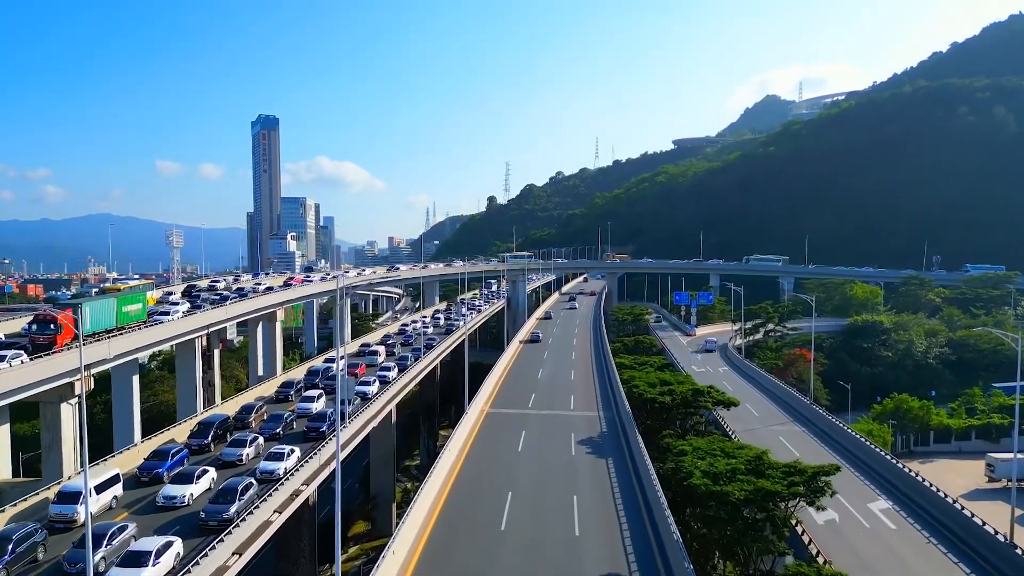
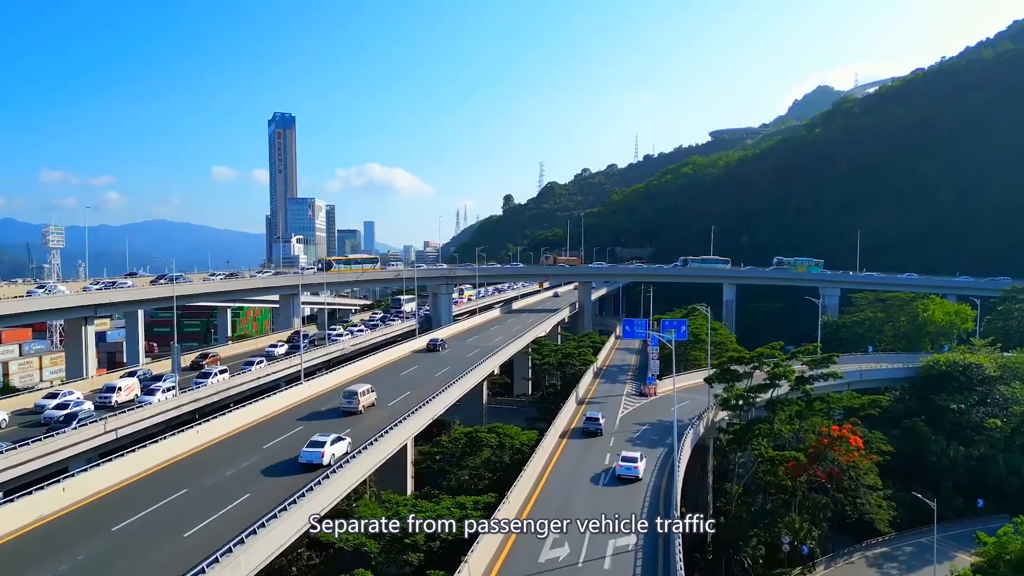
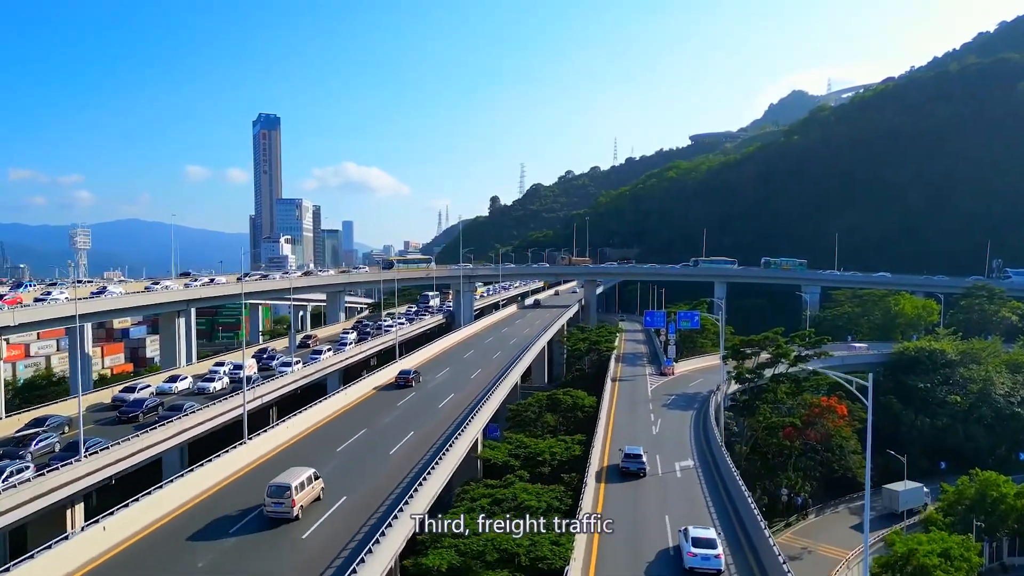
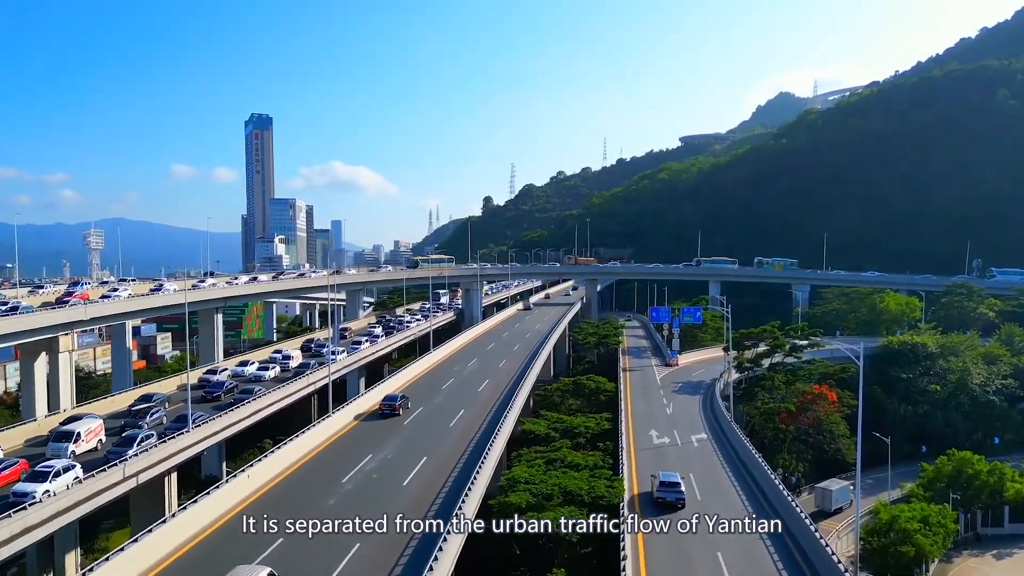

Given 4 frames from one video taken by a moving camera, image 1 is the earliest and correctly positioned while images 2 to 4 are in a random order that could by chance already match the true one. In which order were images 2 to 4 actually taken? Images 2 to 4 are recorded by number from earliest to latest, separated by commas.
4, 3, 2
